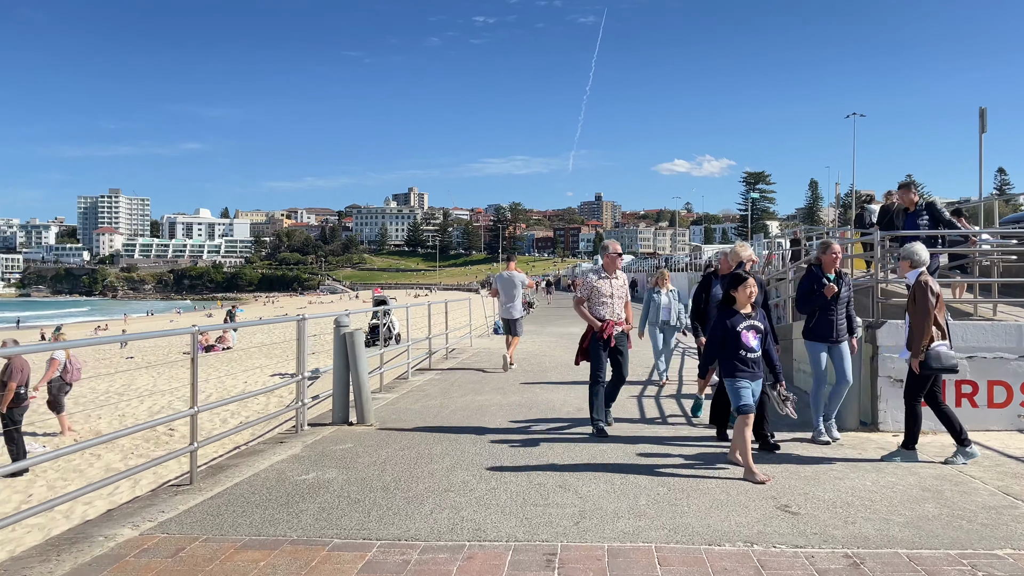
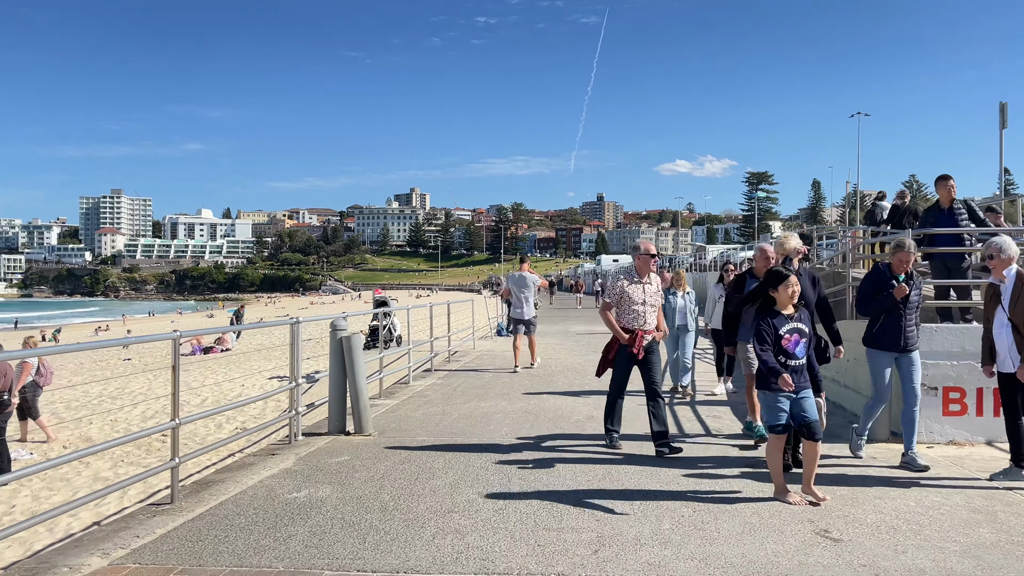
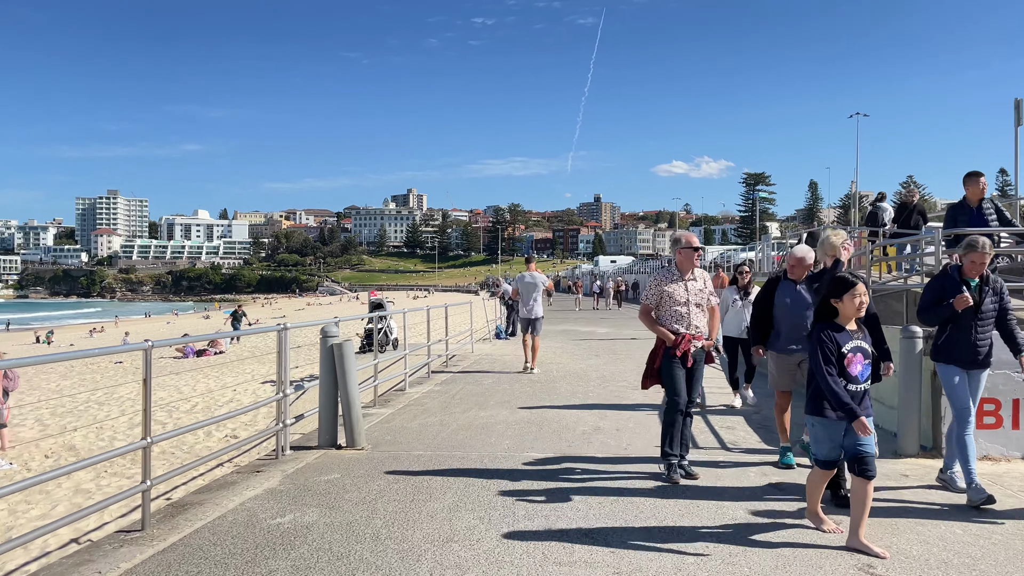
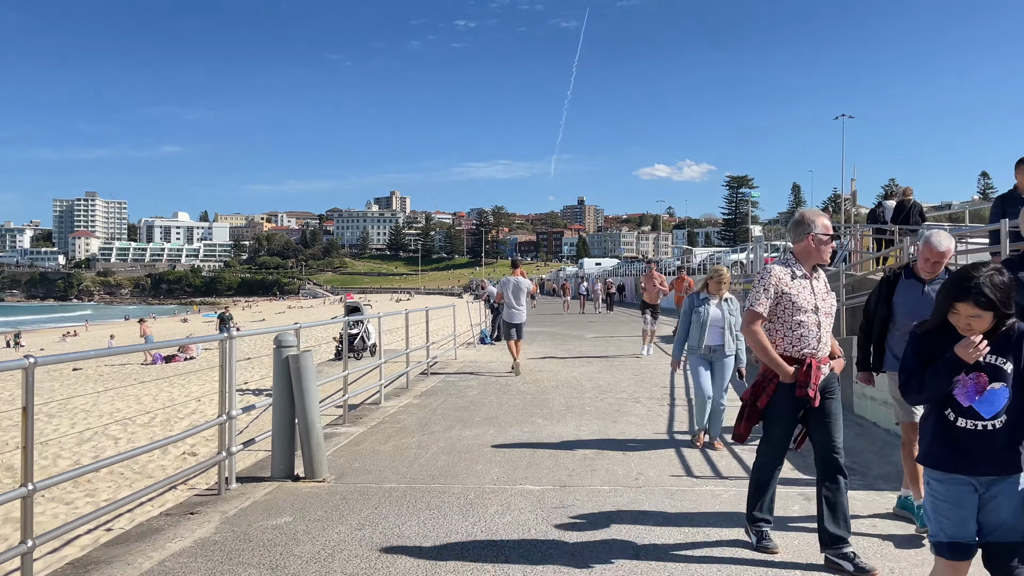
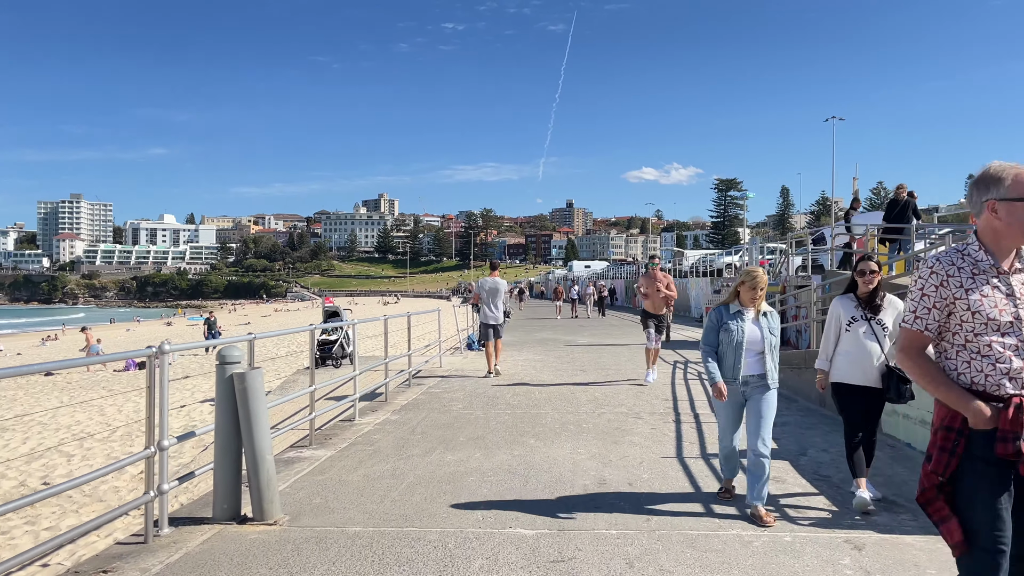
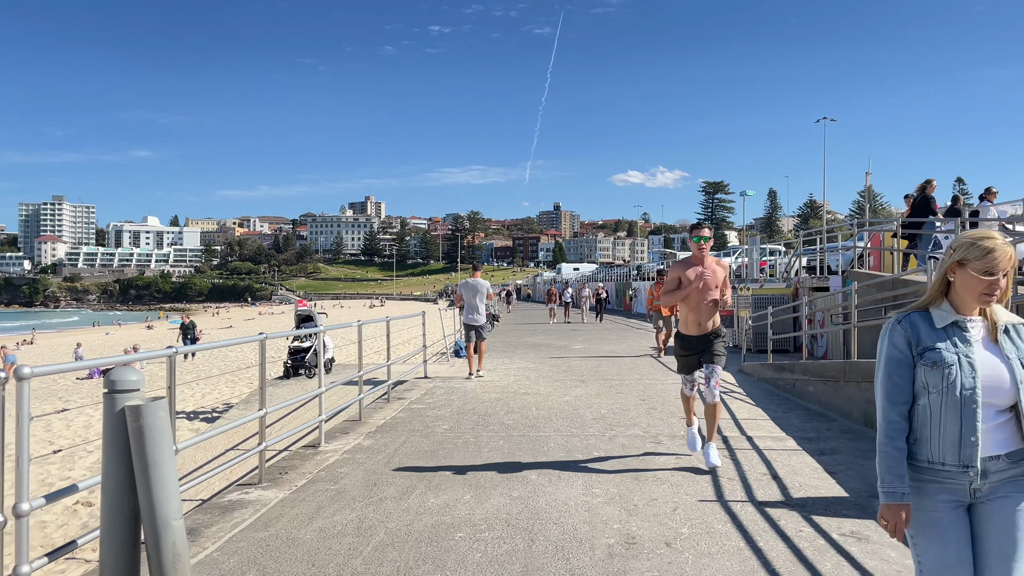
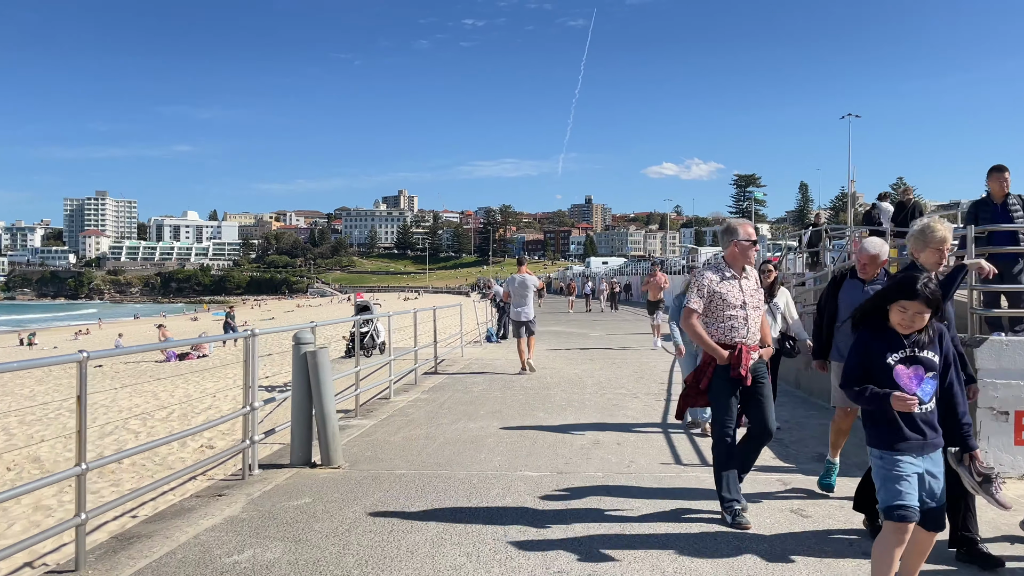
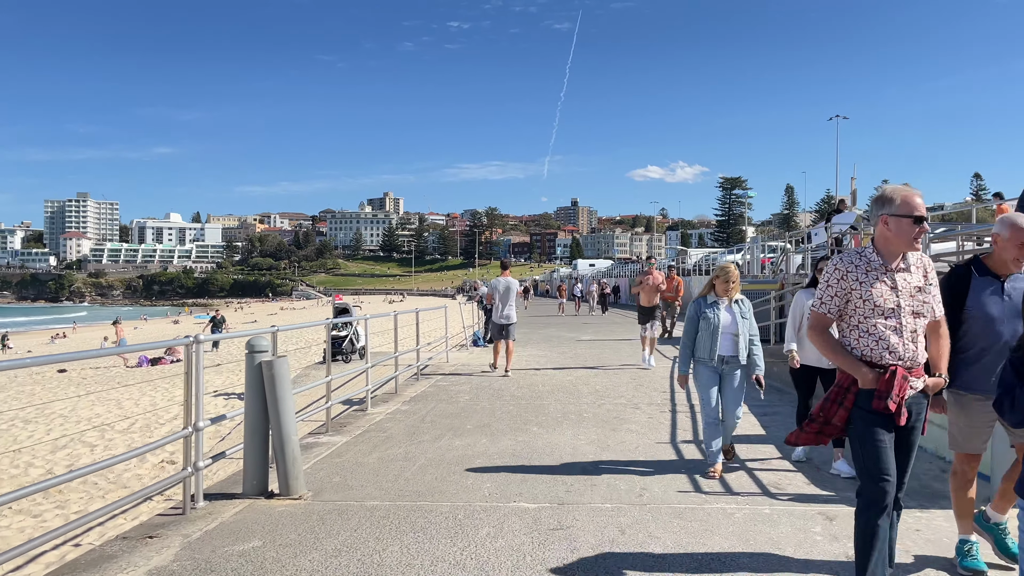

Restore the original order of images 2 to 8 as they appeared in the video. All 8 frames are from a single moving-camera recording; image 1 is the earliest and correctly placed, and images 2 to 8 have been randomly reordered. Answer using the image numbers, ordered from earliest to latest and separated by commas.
2, 3, 7, 4, 8, 5, 6
